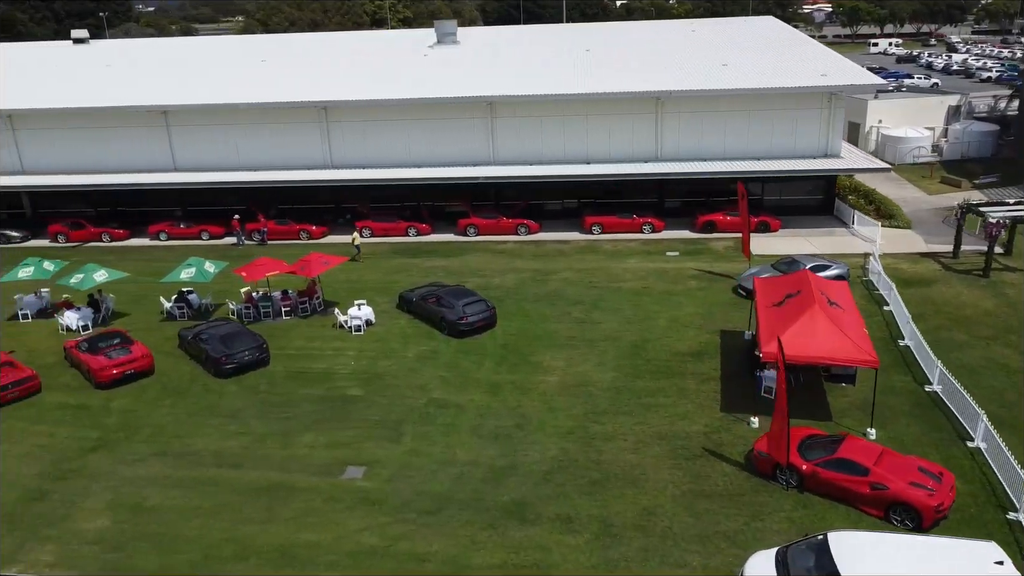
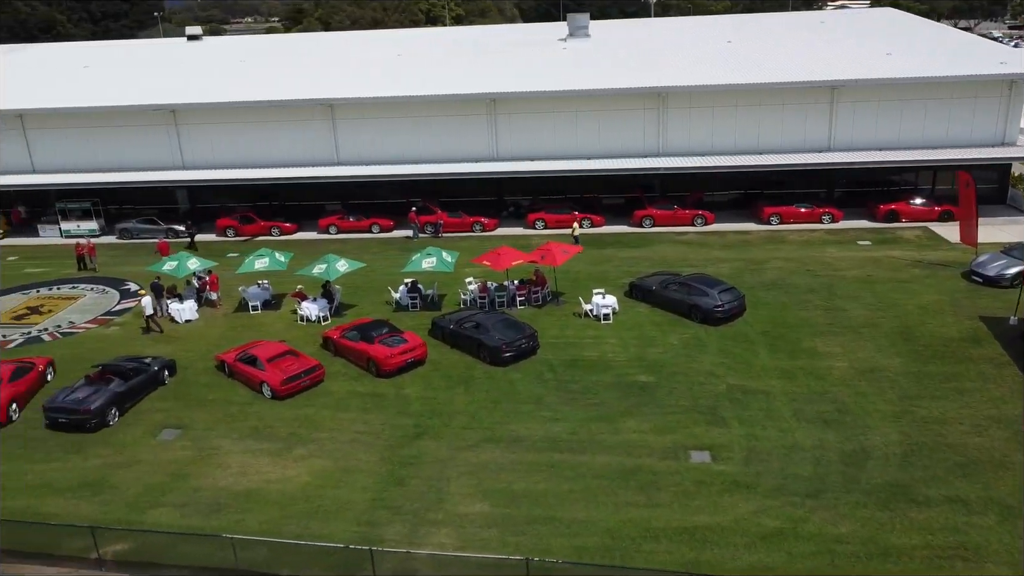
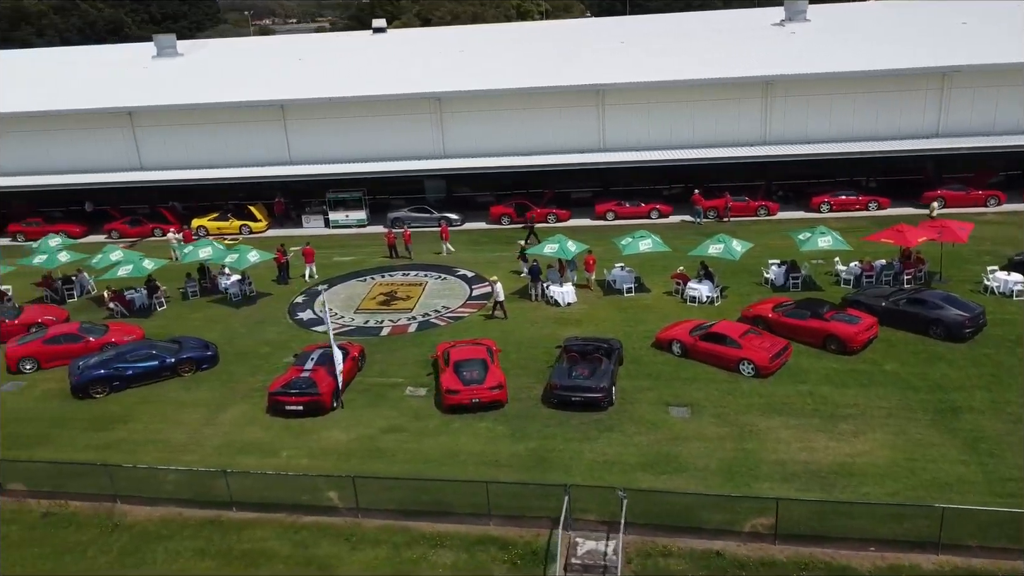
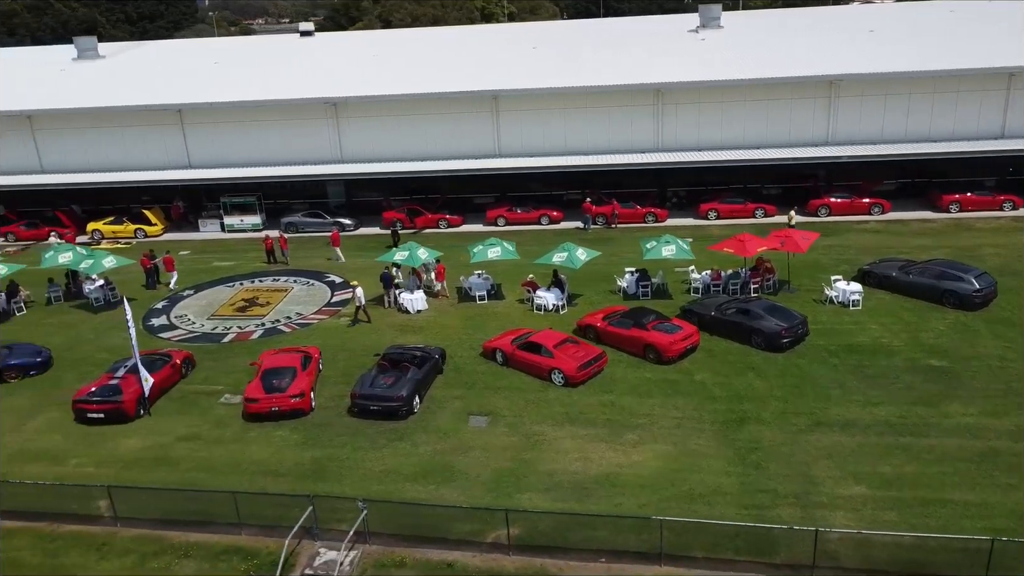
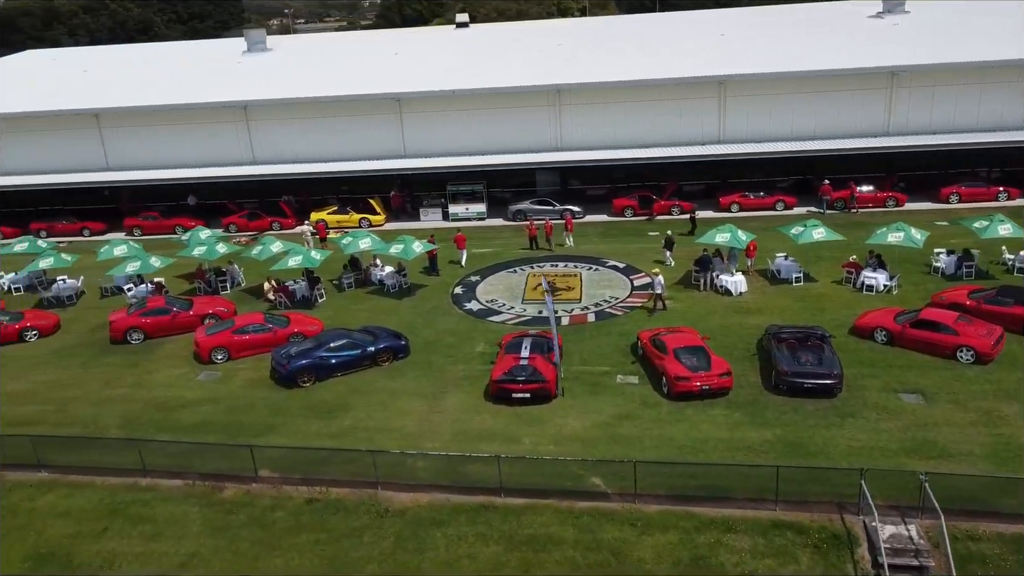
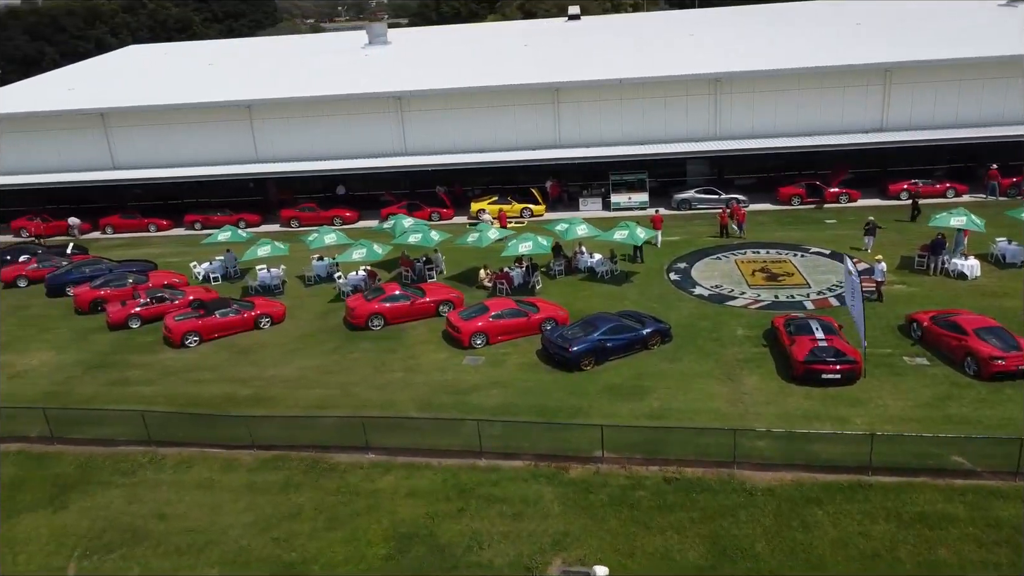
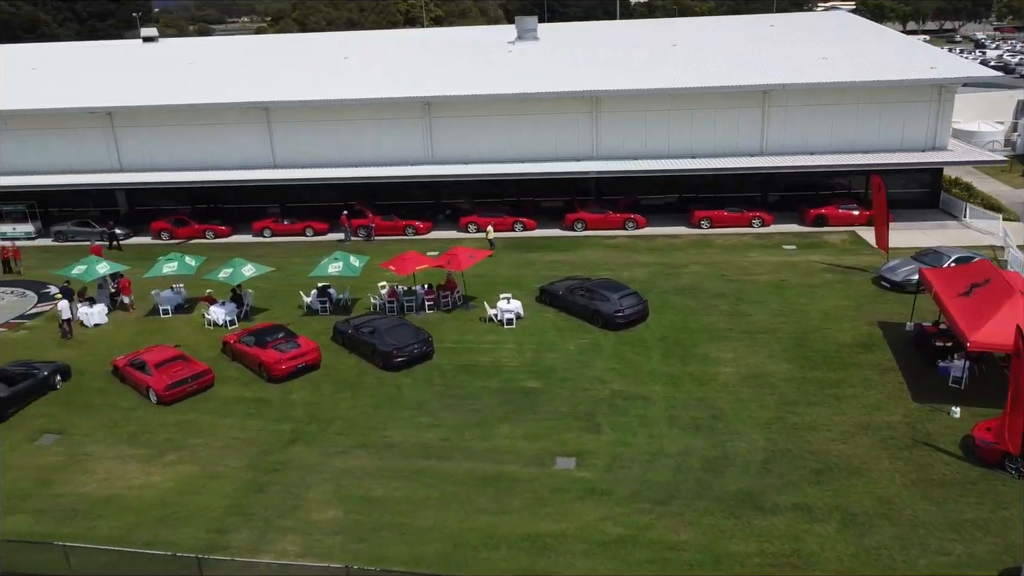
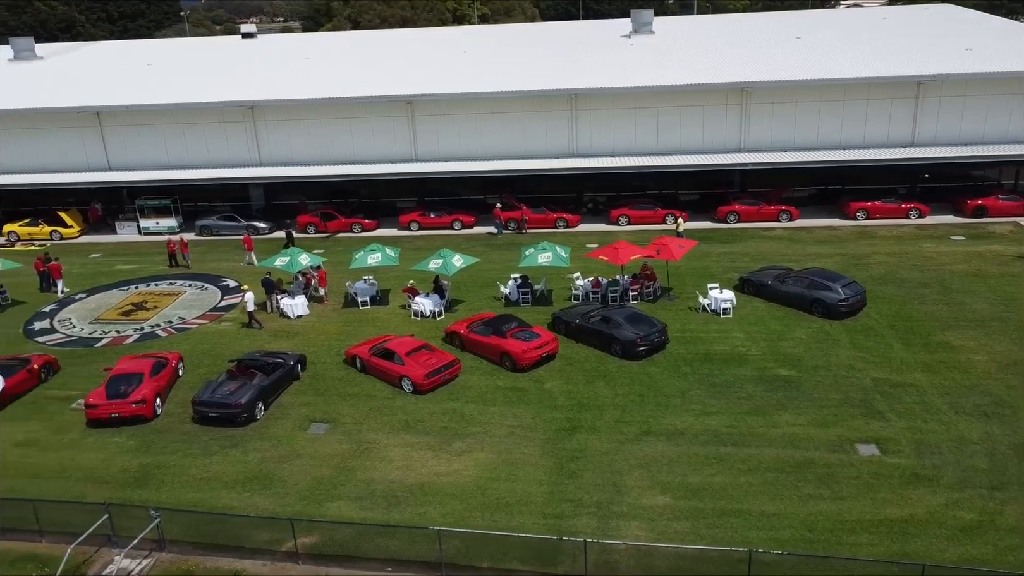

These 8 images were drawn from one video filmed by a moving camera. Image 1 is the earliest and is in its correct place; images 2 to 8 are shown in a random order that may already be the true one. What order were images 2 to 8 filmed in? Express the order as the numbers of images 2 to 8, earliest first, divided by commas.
7, 2, 8, 4, 3, 5, 6
